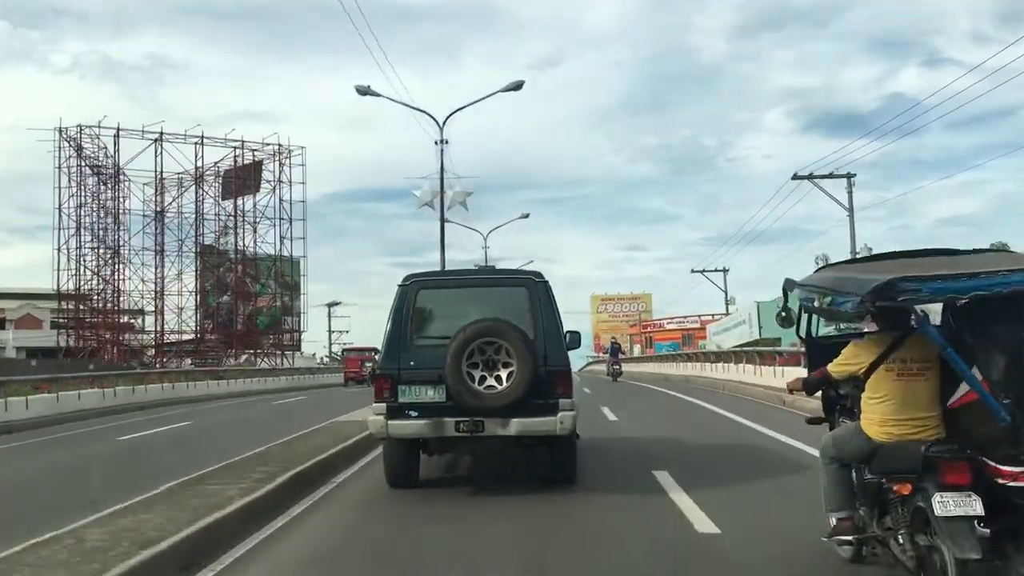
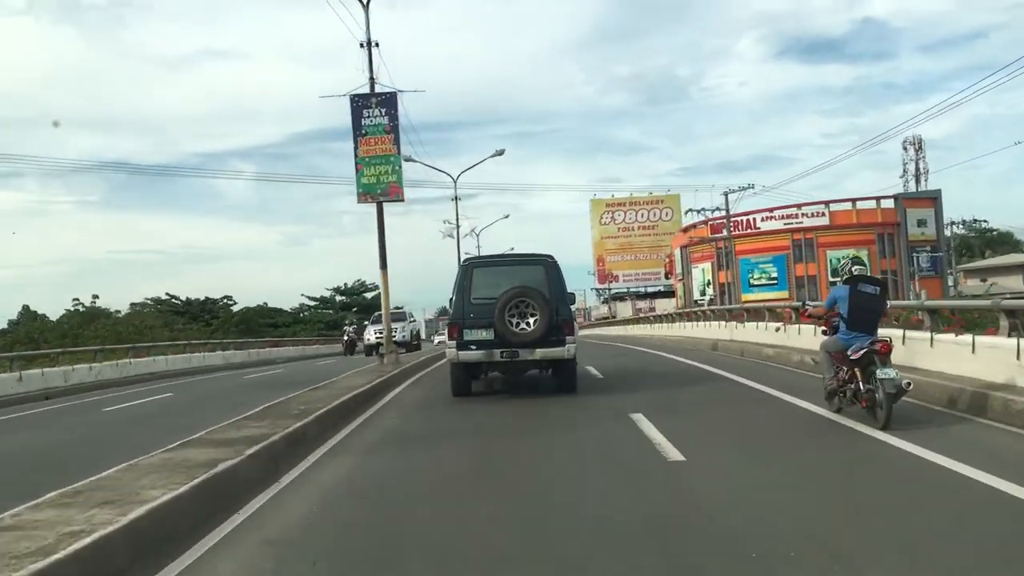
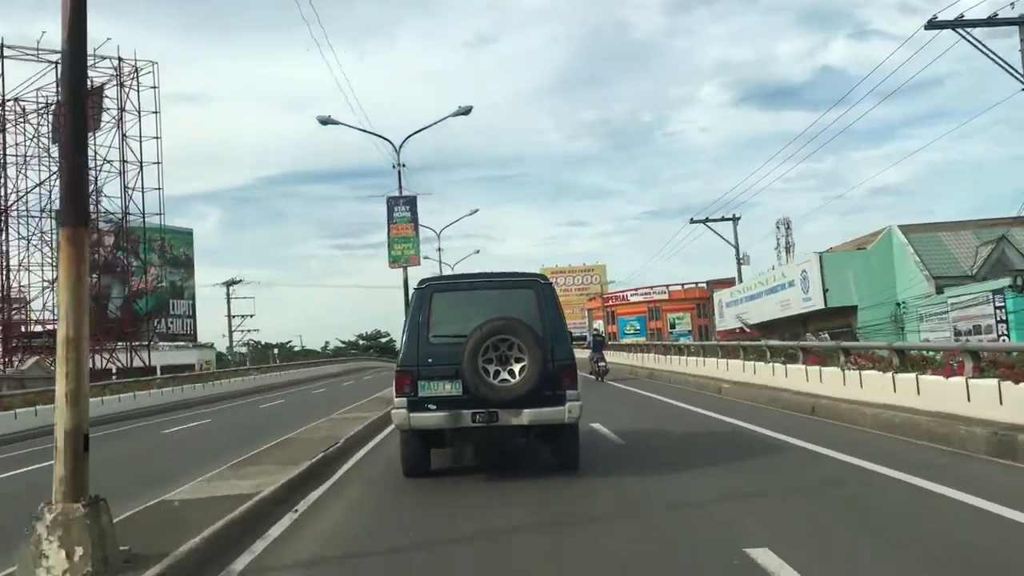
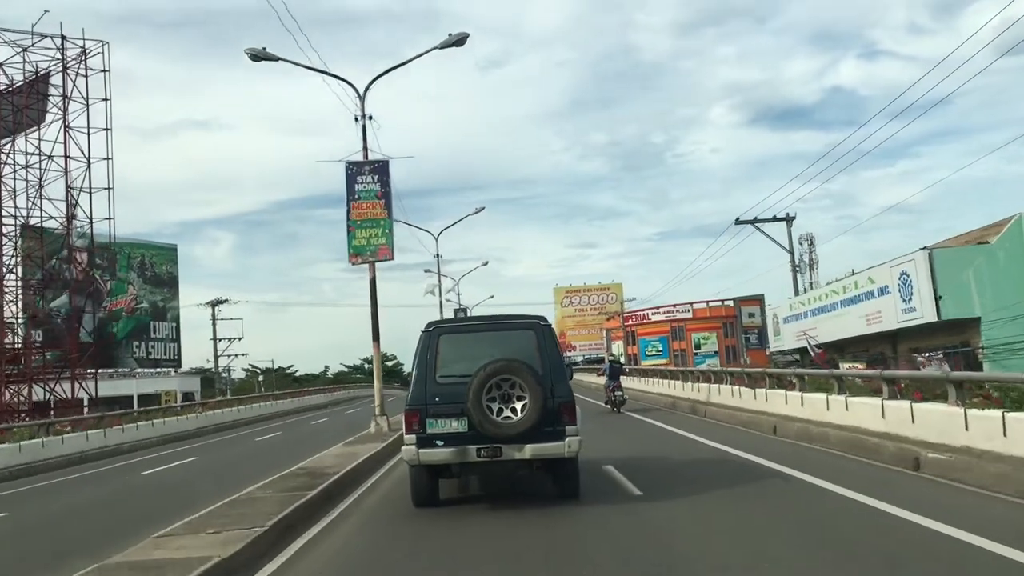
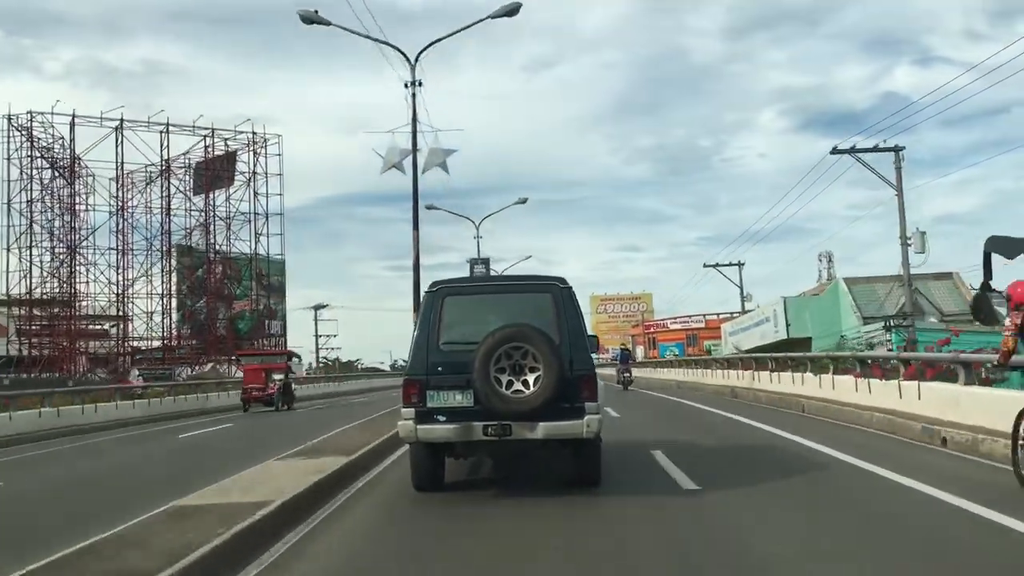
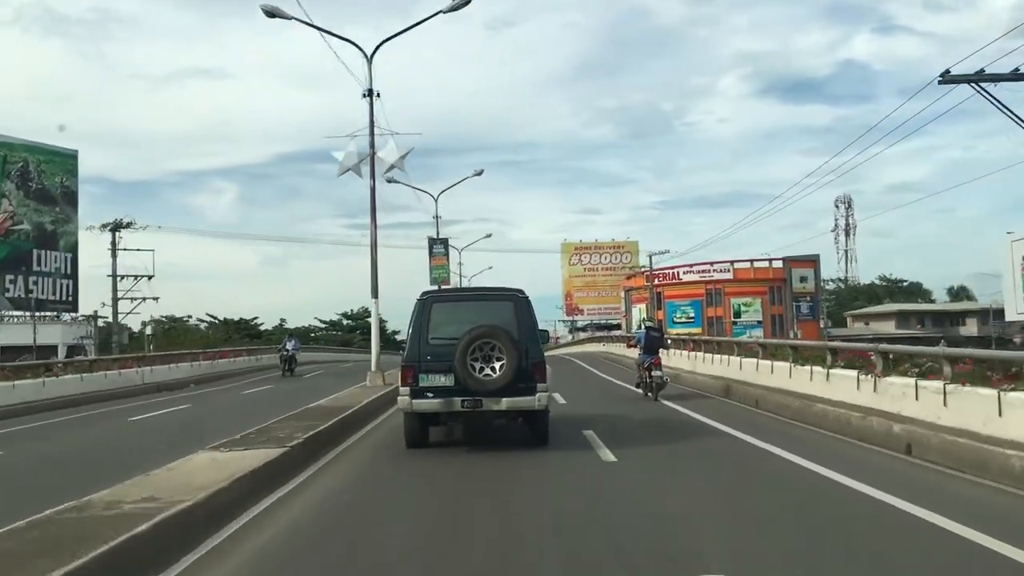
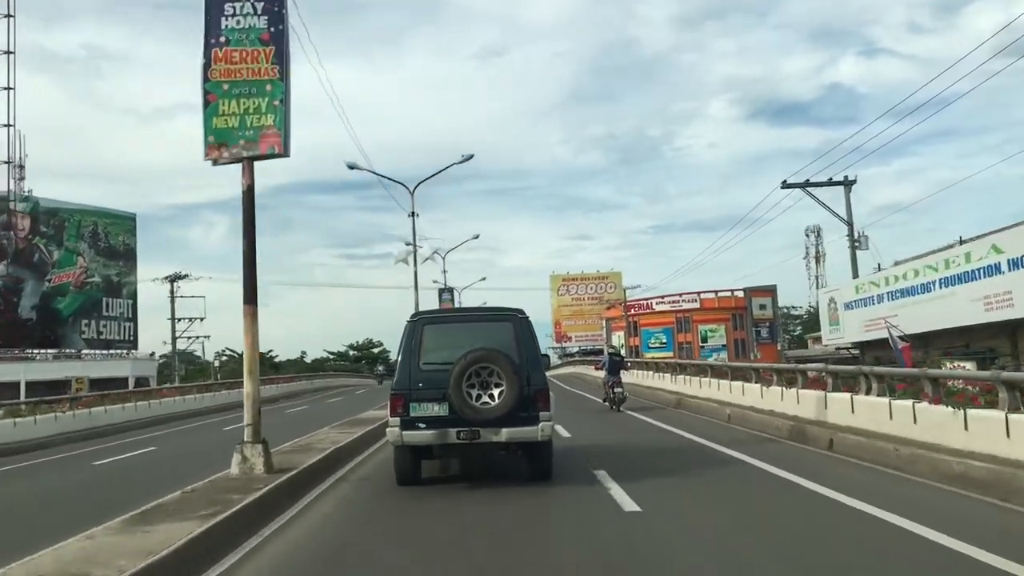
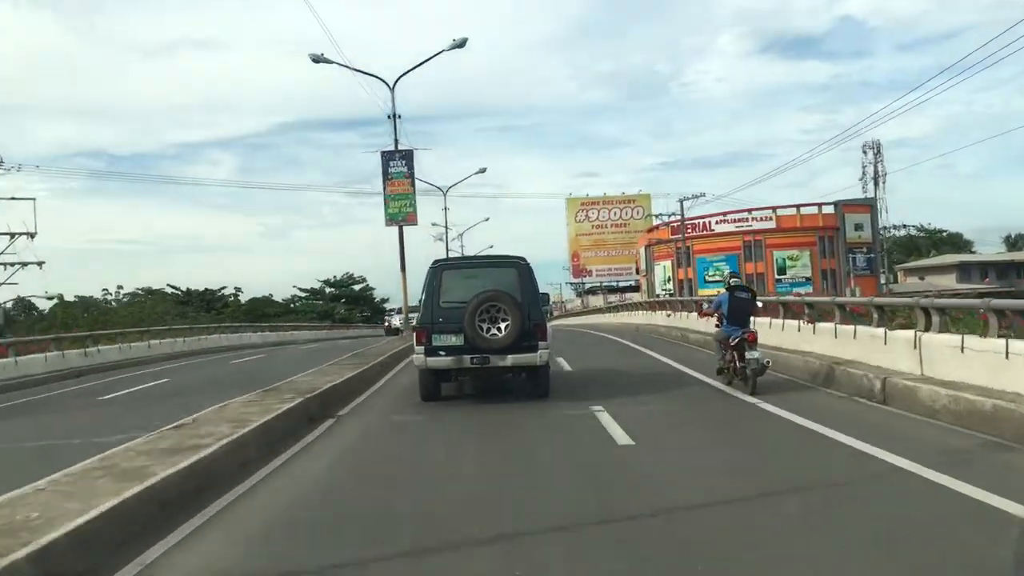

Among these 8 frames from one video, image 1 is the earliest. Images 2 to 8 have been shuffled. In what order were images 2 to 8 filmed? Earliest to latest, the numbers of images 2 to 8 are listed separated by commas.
5, 3, 4, 7, 6, 8, 2
